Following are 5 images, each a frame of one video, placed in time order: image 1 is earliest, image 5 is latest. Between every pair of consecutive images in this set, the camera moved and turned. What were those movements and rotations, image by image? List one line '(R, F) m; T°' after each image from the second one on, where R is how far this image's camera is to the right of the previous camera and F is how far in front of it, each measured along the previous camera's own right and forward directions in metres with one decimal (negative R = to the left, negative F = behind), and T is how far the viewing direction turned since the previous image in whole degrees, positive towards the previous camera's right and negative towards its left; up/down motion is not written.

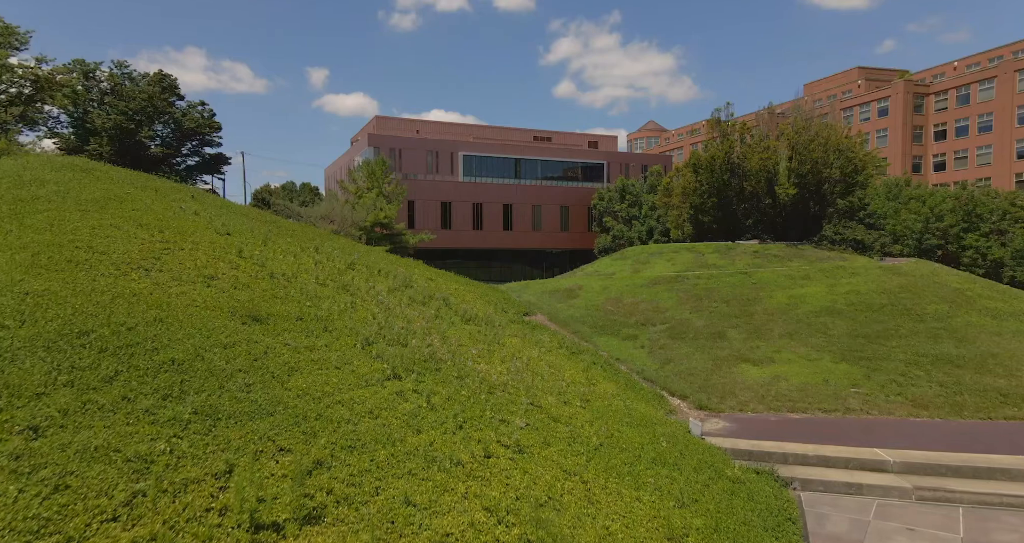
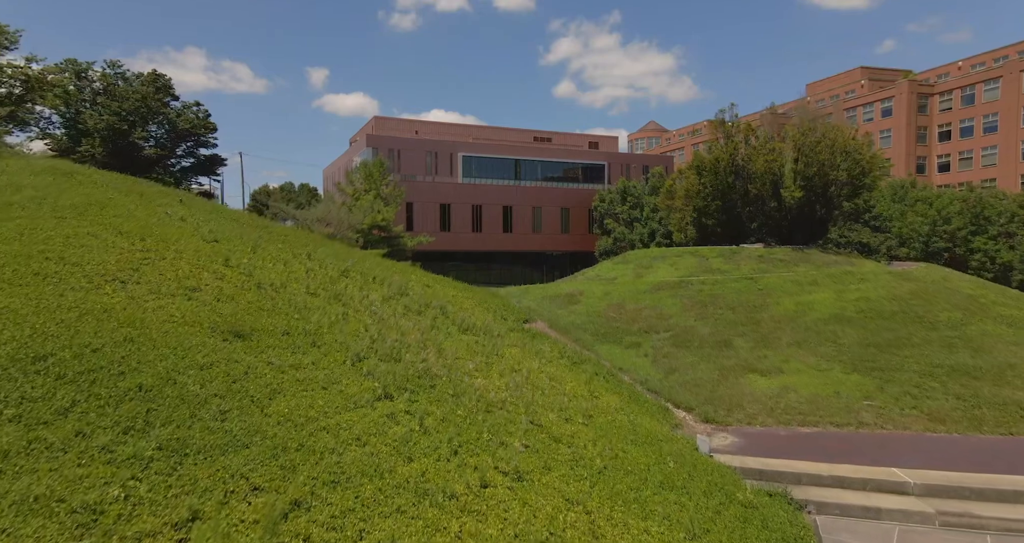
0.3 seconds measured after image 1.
(0.0, +0.7) m; 0°
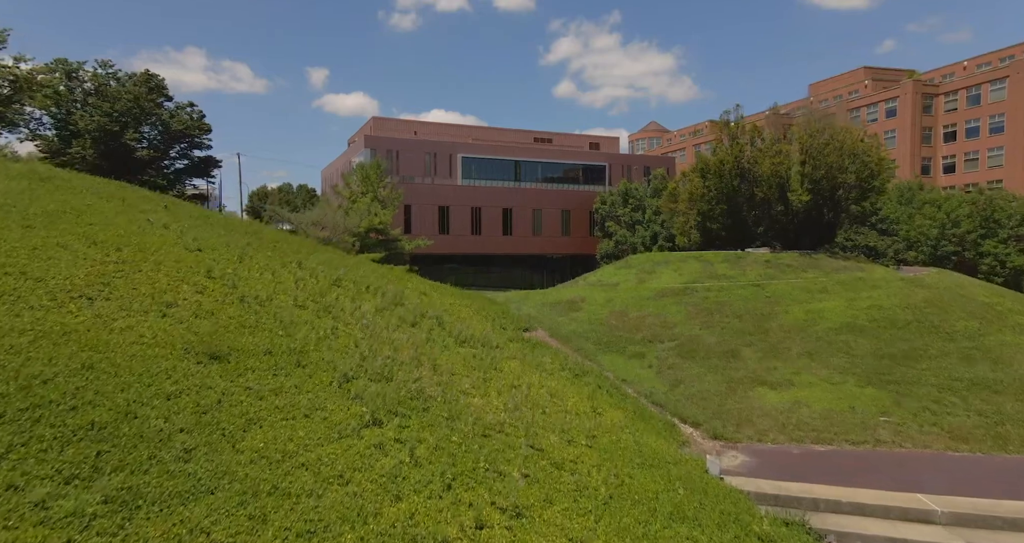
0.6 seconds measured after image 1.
(0.0, +0.8) m; 0°
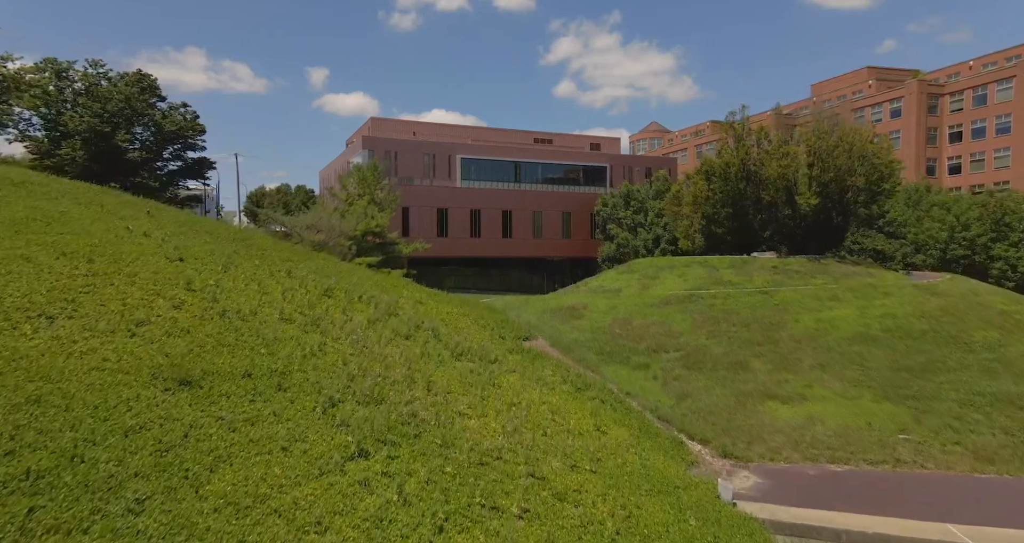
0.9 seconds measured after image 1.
(0.0, +0.9) m; 0°
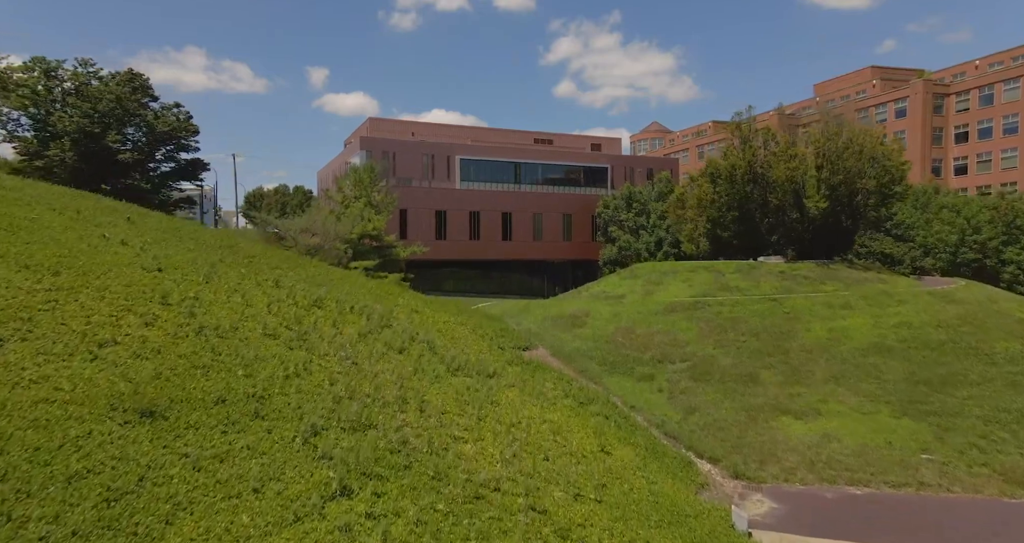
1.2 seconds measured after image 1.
(0.0, +0.9) m; 0°
